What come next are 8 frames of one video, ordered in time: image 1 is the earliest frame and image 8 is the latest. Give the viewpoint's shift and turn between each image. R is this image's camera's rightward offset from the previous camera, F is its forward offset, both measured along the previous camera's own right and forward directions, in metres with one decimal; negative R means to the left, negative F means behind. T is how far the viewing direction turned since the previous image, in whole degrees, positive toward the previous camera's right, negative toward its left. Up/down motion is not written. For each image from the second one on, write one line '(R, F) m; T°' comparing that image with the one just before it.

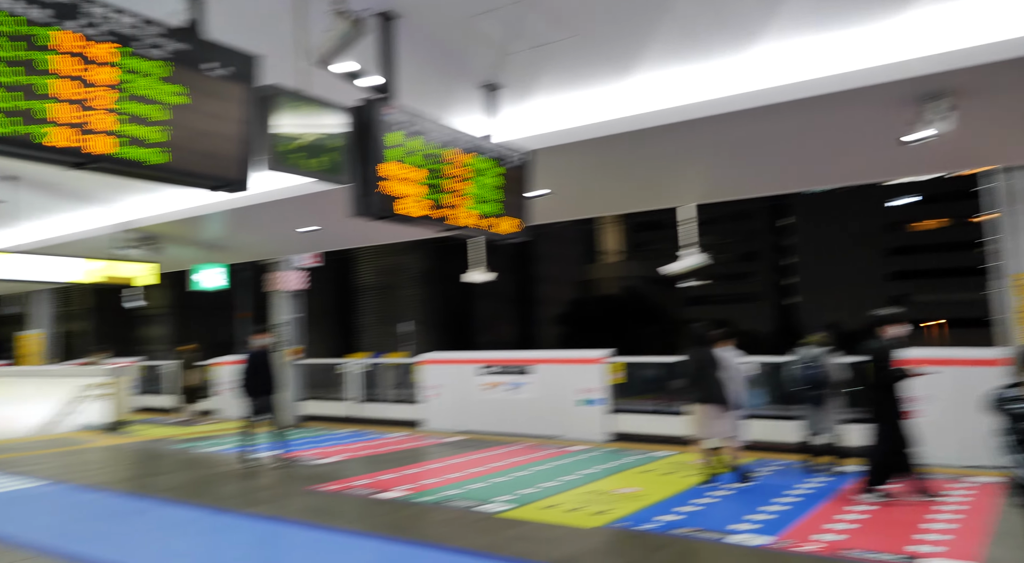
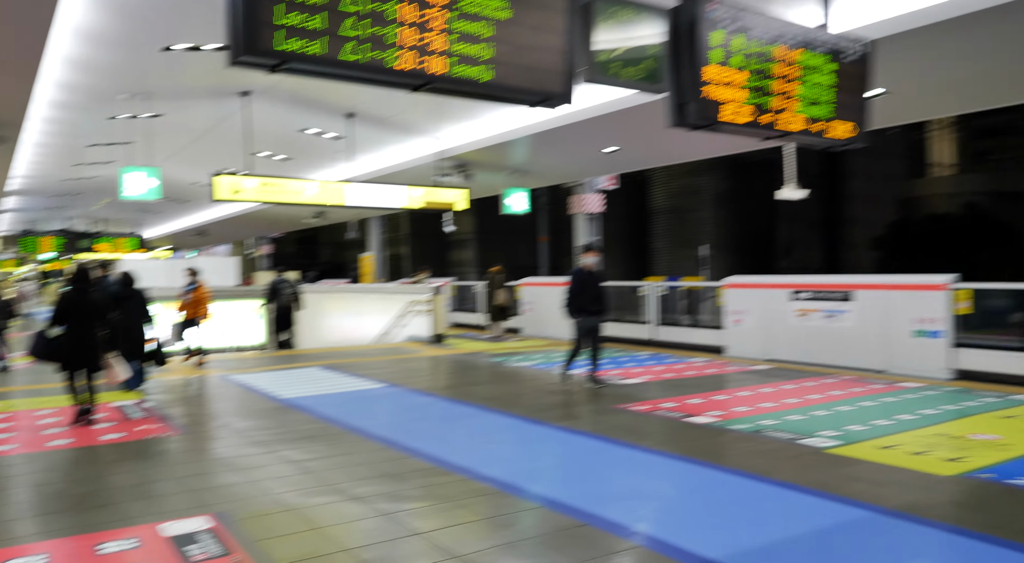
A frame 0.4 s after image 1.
(-2.1, +0.4) m; -20°
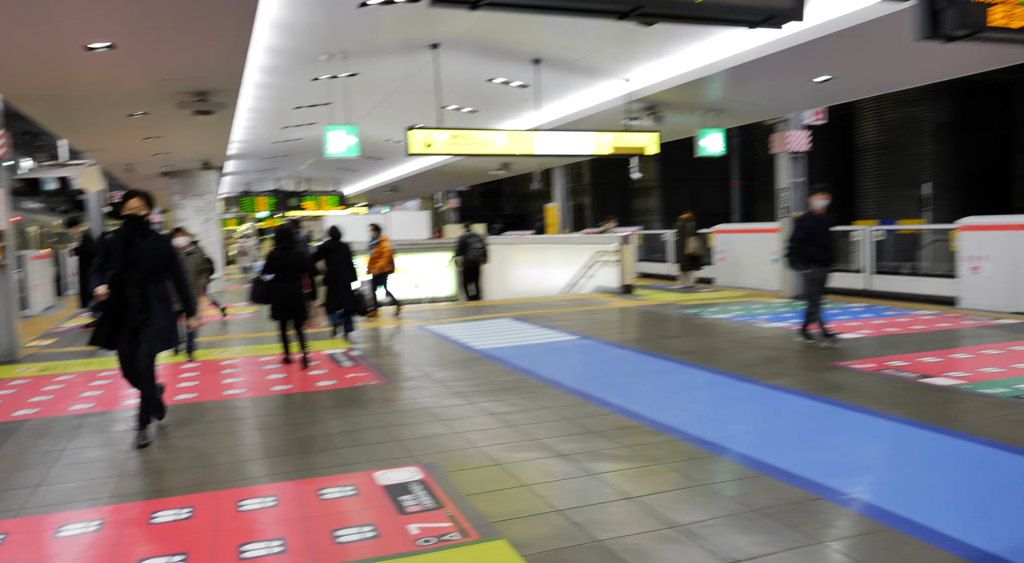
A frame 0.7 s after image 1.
(-0.2, +0.5) m; -16°
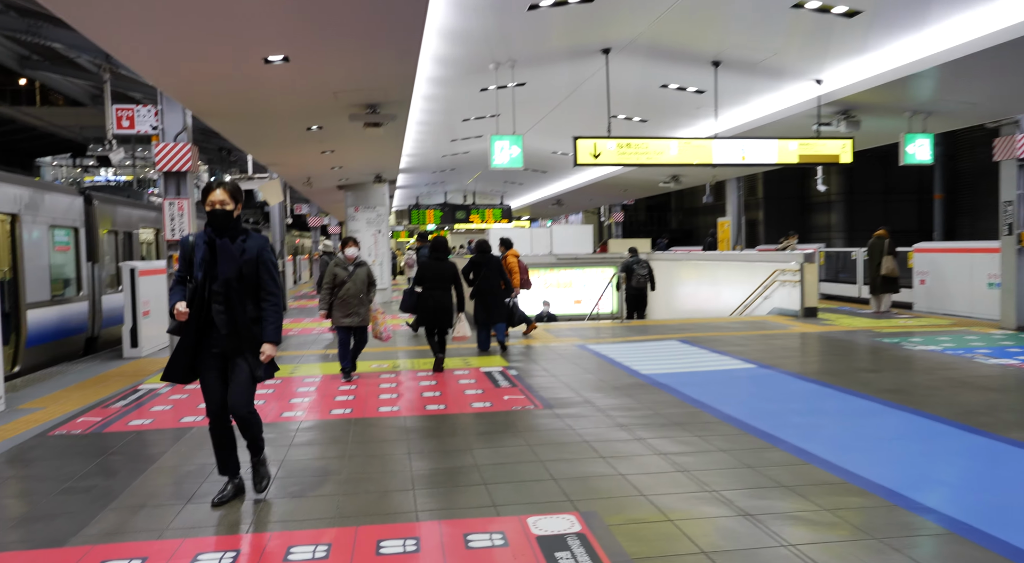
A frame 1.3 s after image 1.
(-0.1, +0.6) m; -14°
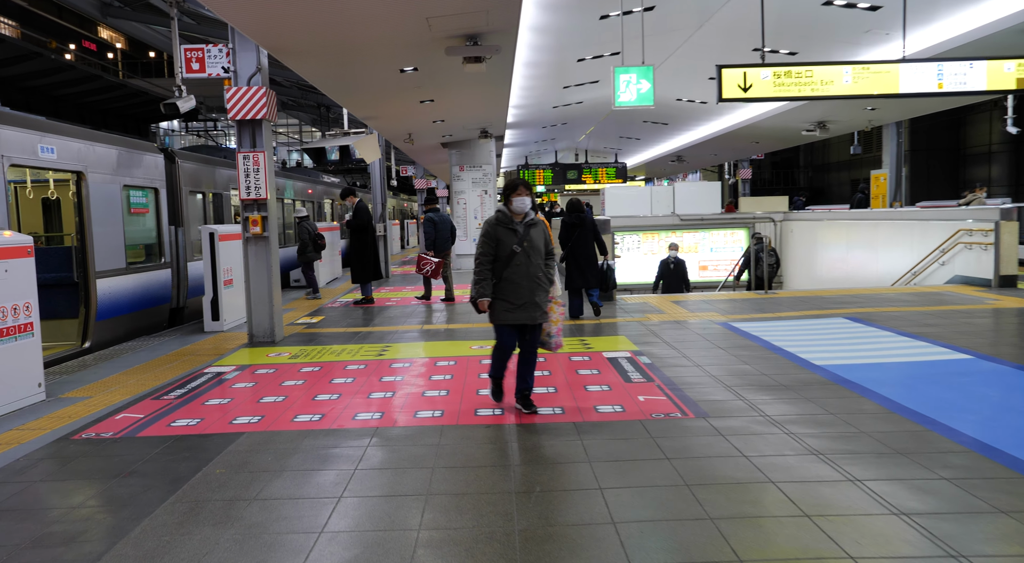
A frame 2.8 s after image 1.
(-0.2, +1.5) m; -9°
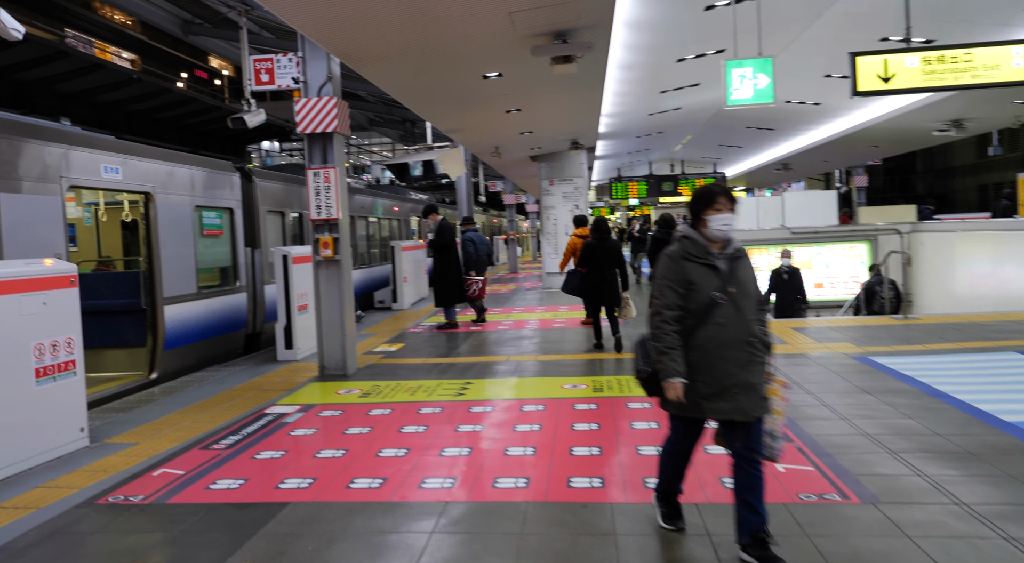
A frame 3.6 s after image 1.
(-0.1, +0.9) m; -8°
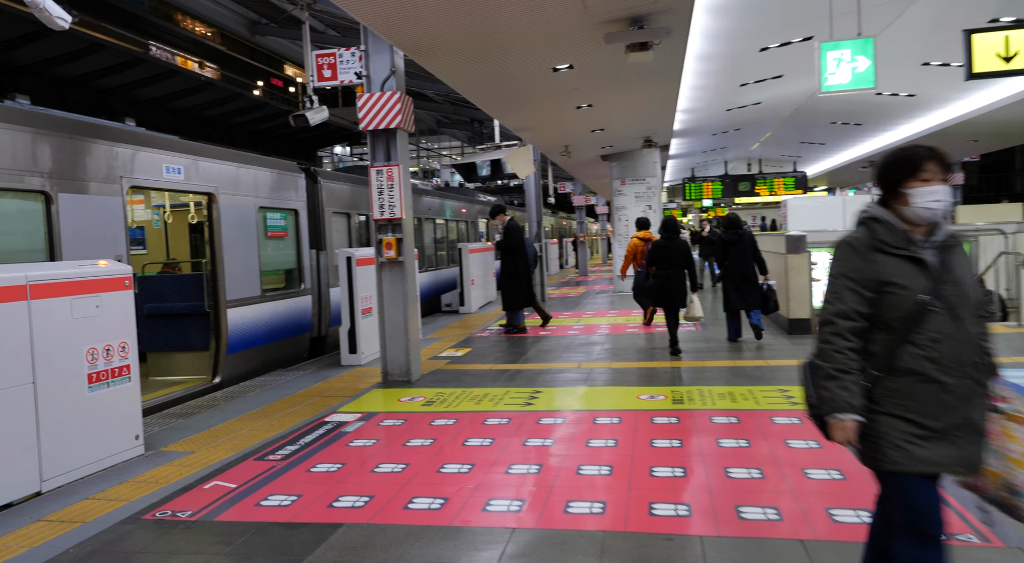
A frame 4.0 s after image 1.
(0.0, +0.4) m; -6°
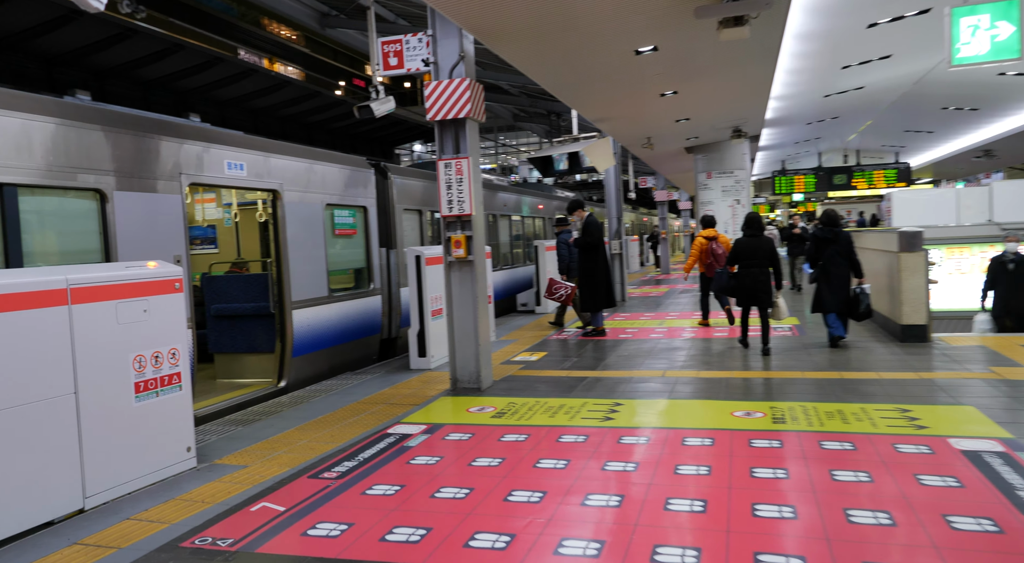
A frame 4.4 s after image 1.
(0.0, +0.5) m; -7°
